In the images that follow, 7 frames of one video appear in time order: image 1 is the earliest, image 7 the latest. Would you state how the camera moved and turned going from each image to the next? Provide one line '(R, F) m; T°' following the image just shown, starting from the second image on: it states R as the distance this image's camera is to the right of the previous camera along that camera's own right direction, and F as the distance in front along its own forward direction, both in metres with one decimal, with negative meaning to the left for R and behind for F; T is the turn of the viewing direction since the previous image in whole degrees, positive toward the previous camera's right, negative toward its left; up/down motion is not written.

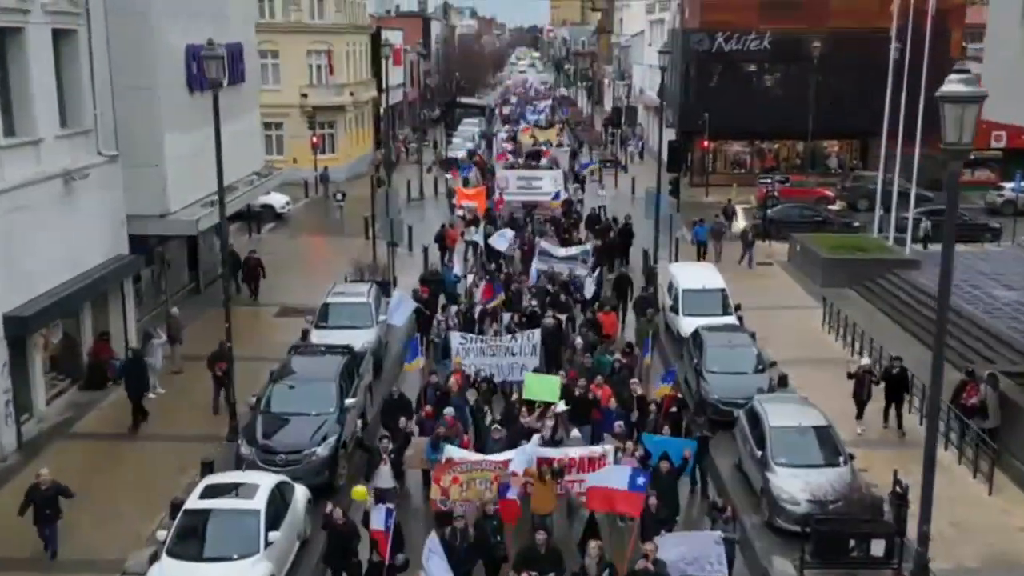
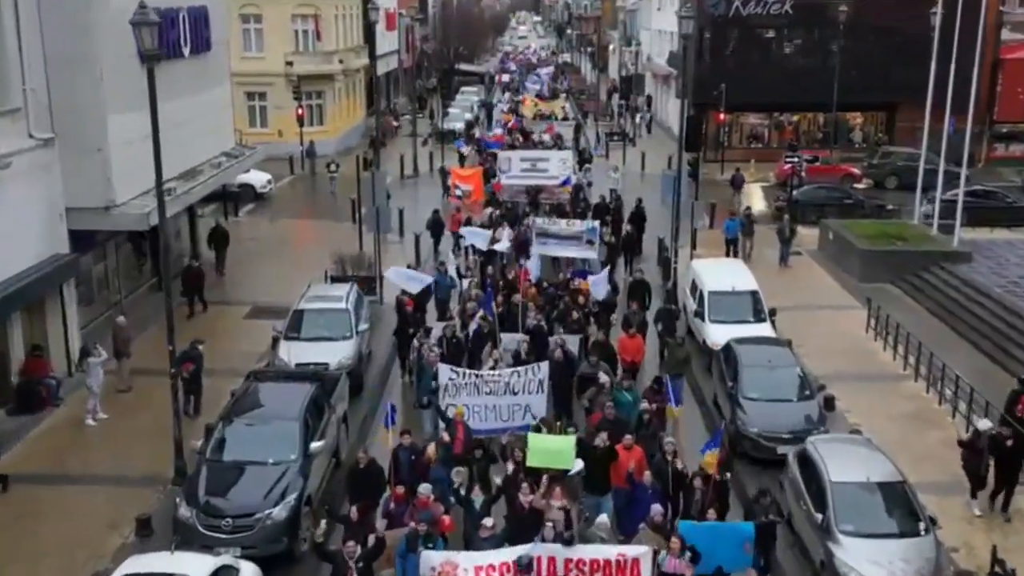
(0.0, +3.3) m; 0°
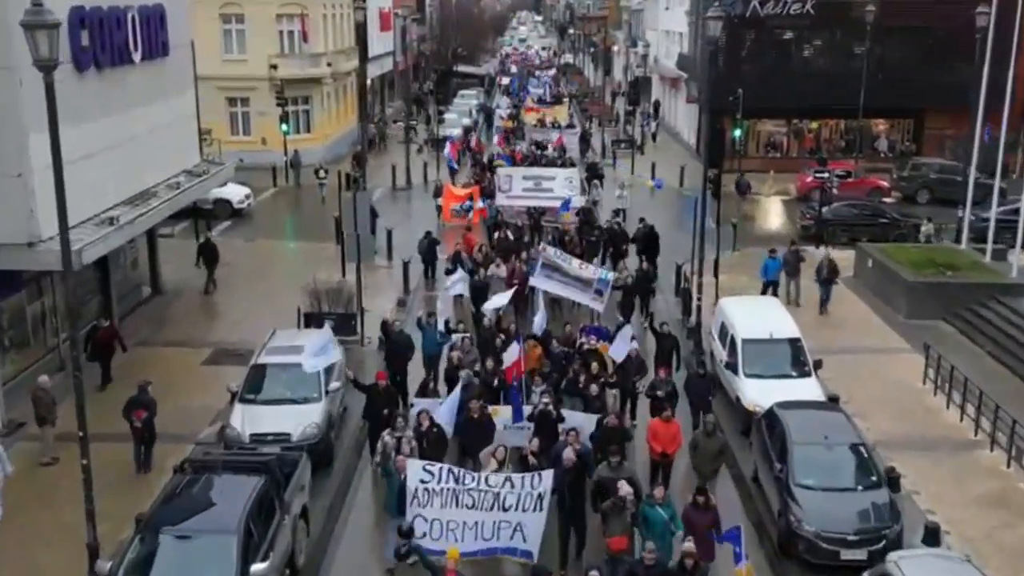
(0.0, +3.3) m; 0°
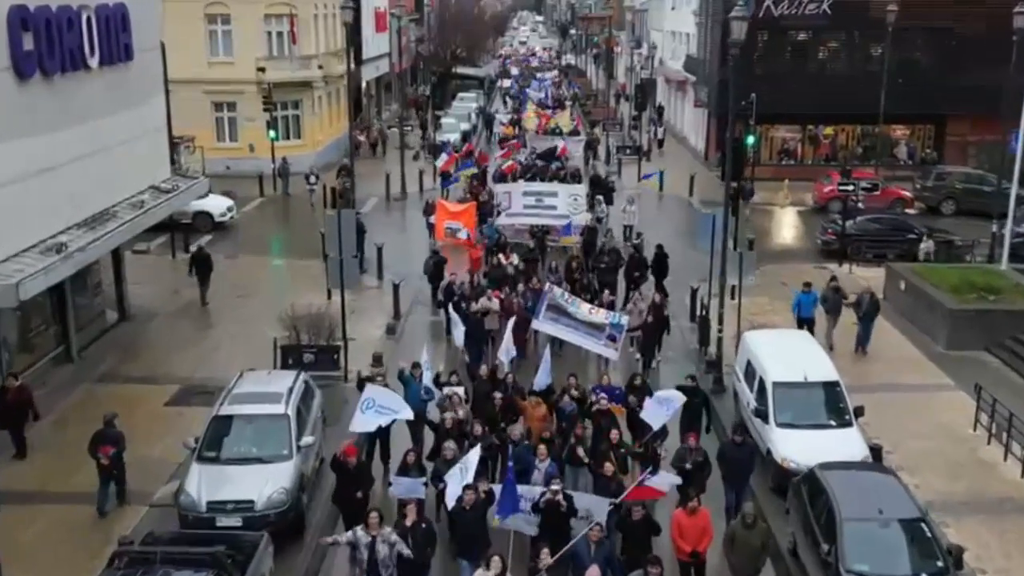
(0.0, +2.2) m; 0°
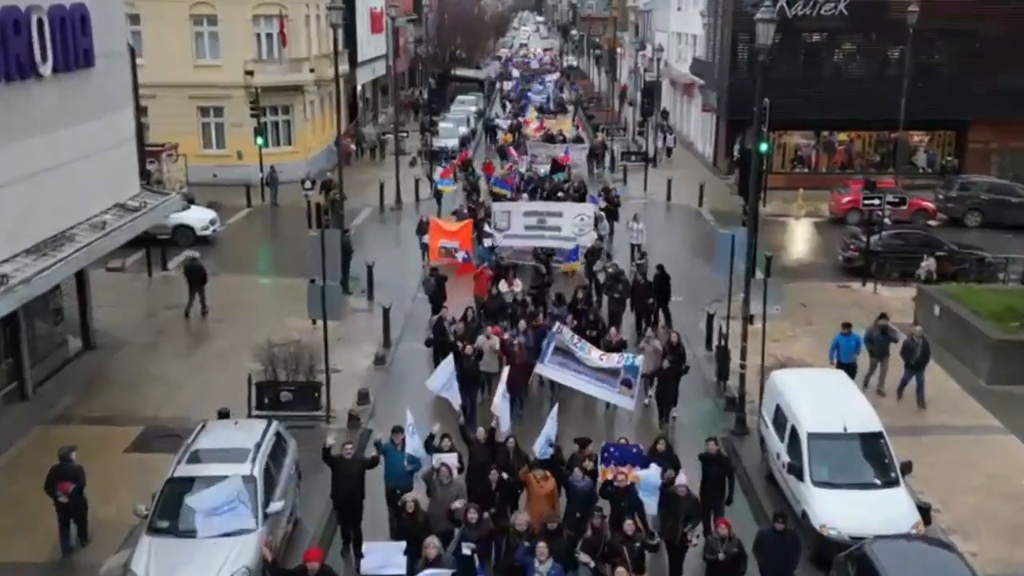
(0.0, +2.0) m; 0°
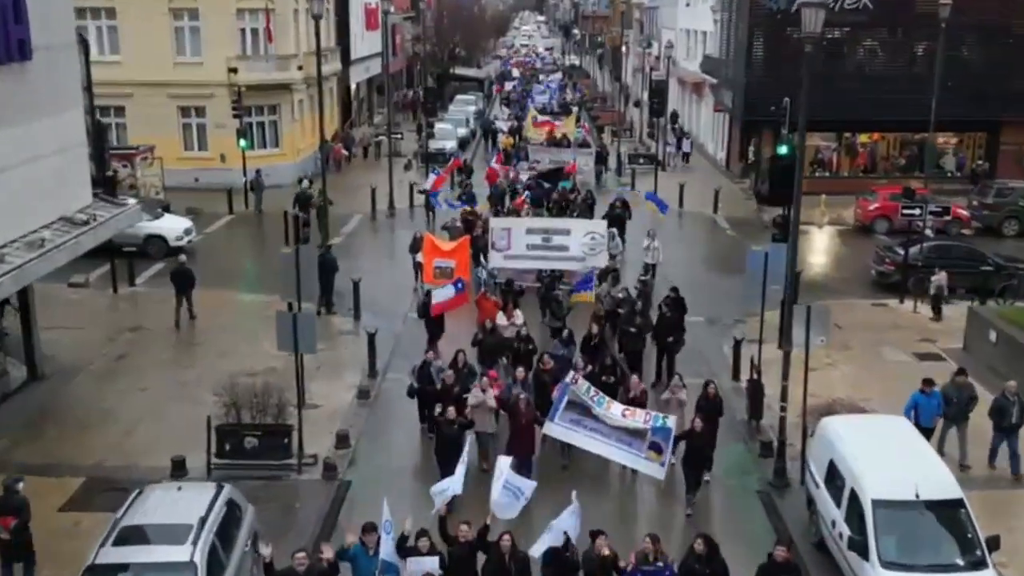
(0.0, +2.6) m; 0°
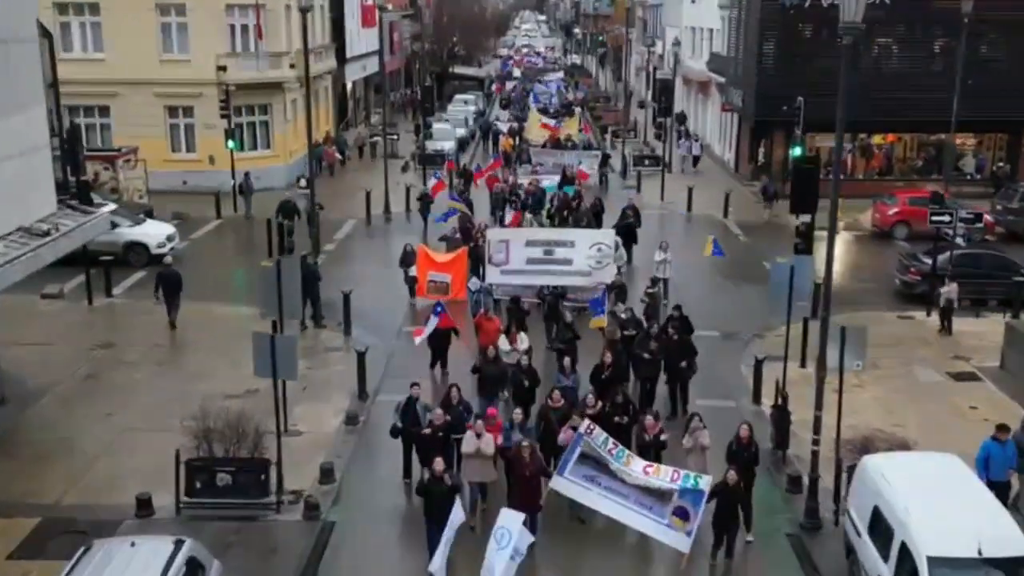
(0.0, +1.6) m; 0°
